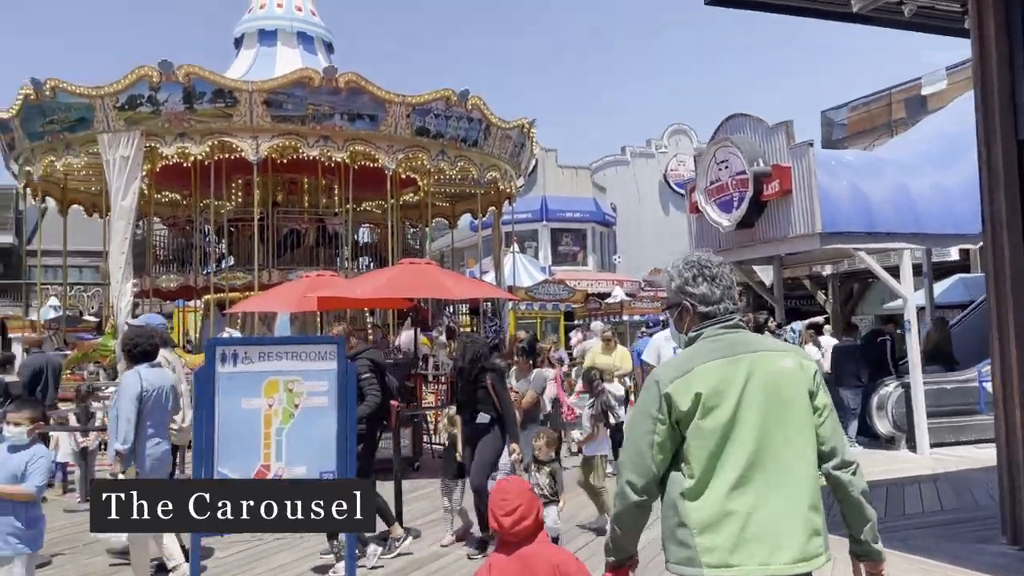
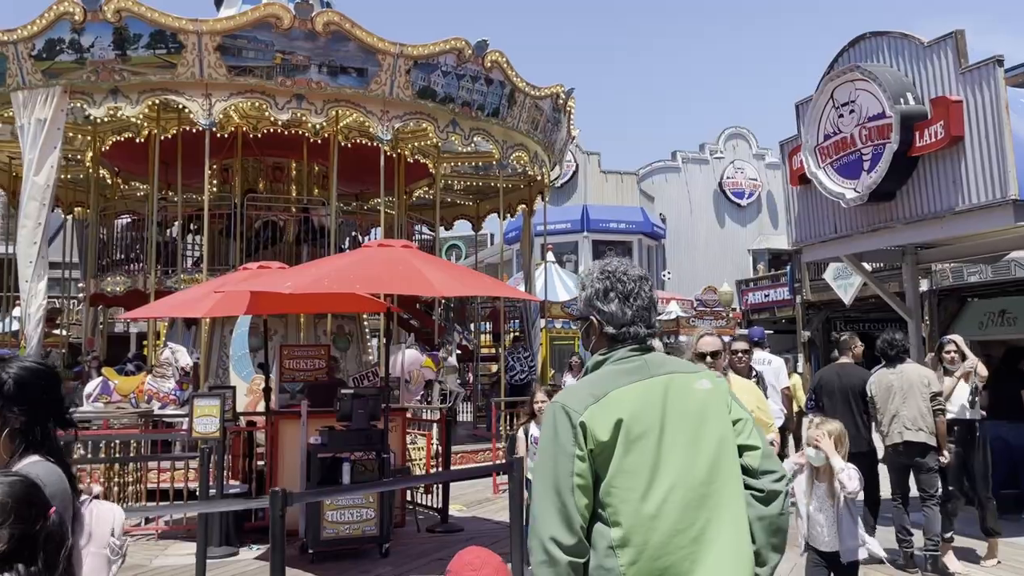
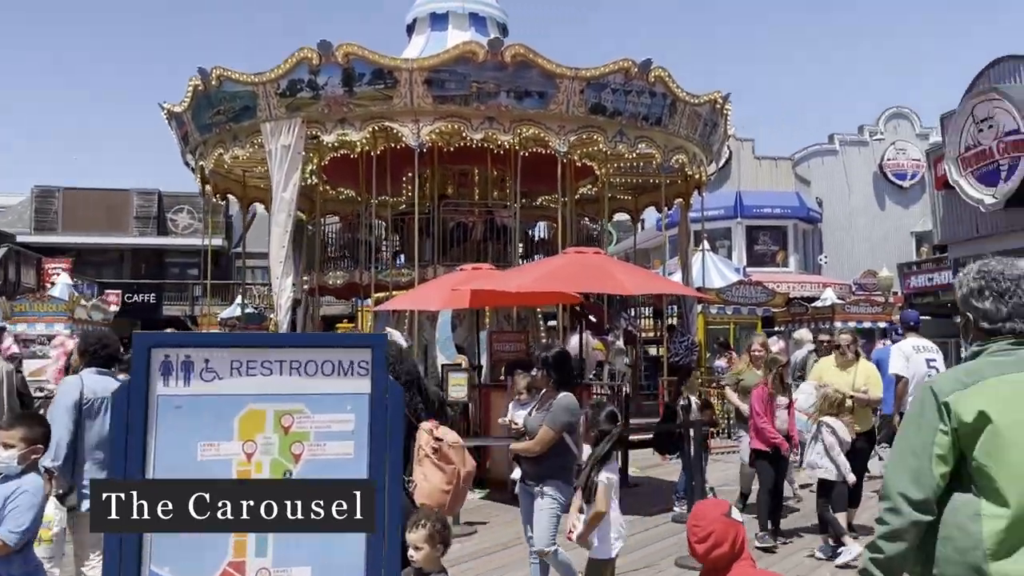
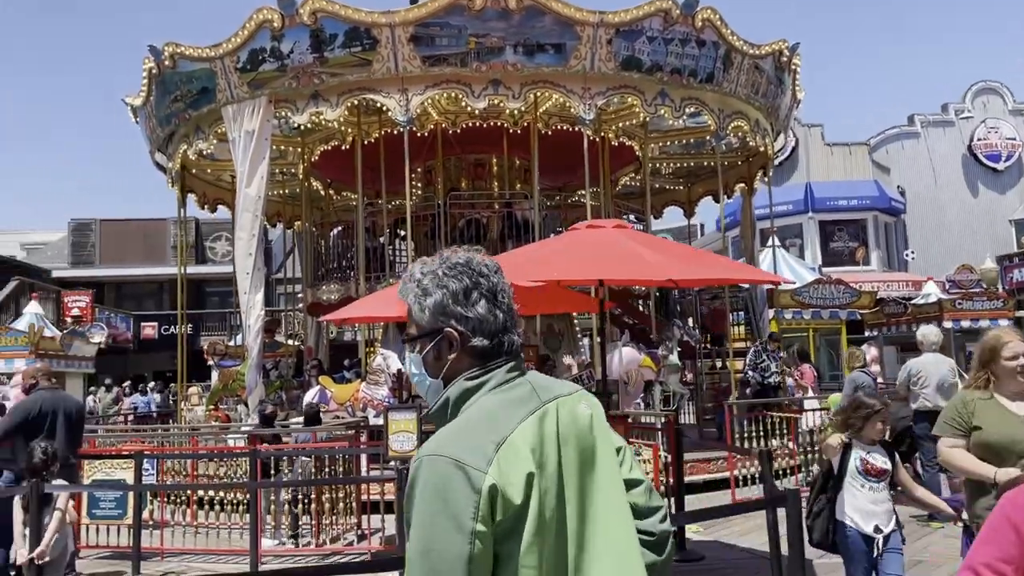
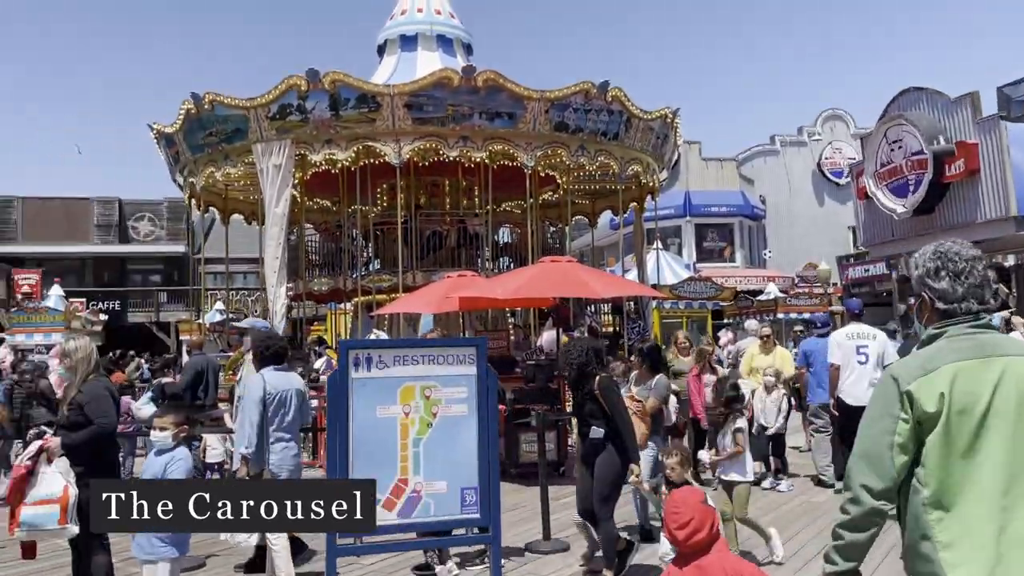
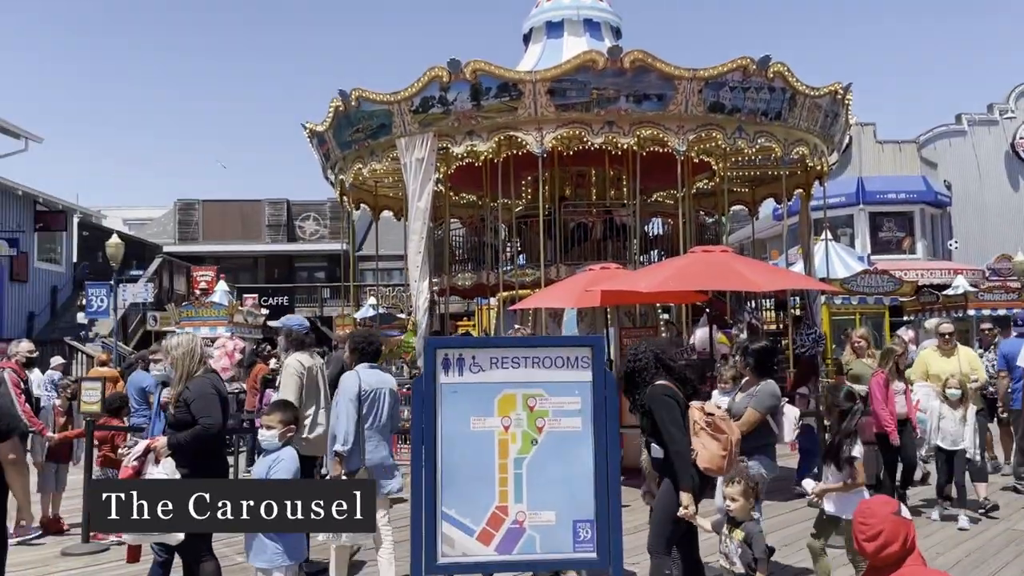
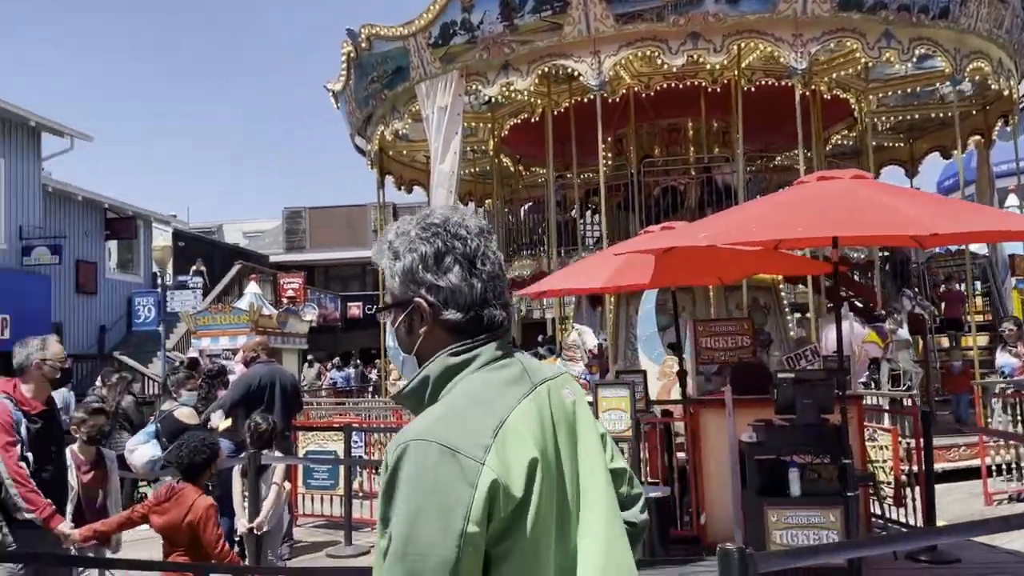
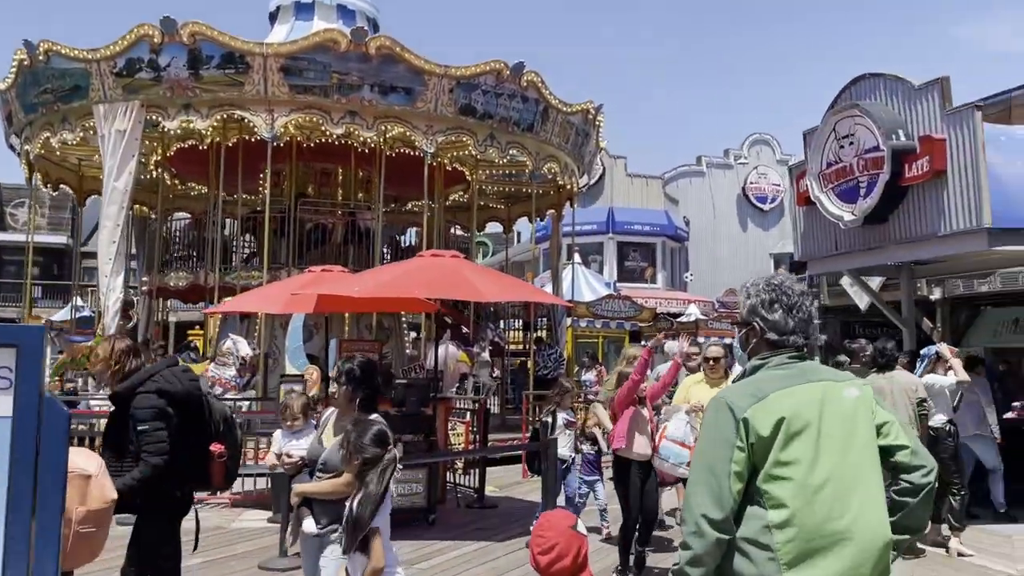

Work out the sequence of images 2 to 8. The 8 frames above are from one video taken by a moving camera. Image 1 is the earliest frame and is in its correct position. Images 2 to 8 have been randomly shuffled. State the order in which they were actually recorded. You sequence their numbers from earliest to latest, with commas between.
5, 6, 3, 8, 2, 4, 7
